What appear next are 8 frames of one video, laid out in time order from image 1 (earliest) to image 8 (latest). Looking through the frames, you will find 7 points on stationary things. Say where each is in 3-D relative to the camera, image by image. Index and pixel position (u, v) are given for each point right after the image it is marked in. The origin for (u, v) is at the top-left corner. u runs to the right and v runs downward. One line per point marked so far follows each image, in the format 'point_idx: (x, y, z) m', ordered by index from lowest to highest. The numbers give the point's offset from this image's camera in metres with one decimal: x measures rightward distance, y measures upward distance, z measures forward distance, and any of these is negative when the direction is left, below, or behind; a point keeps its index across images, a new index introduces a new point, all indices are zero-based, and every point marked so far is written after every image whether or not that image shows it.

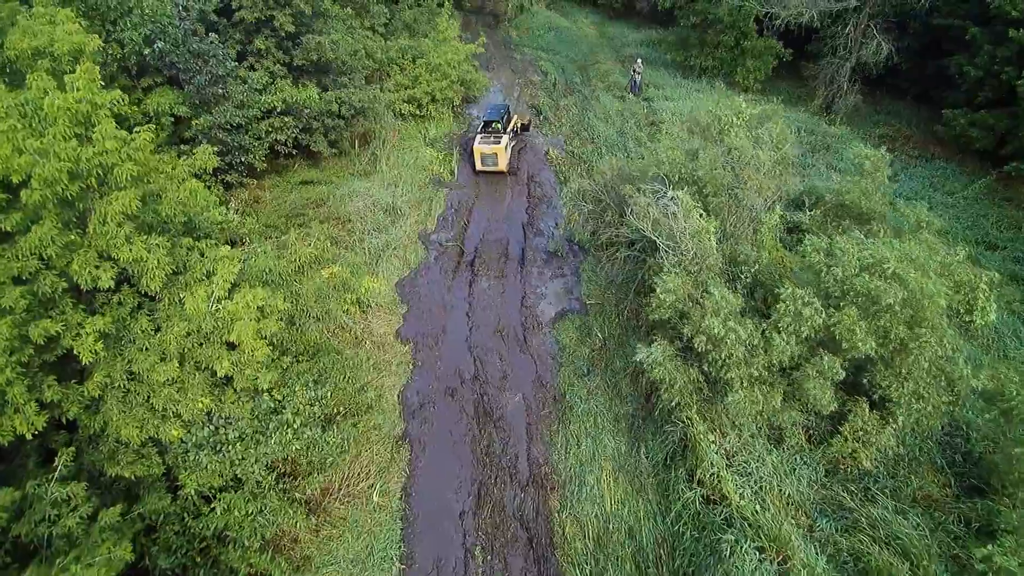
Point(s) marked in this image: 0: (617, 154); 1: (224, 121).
0: (+4.0, +5.2, +18.0) m
1: (-7.7, +4.2, +12.4) m
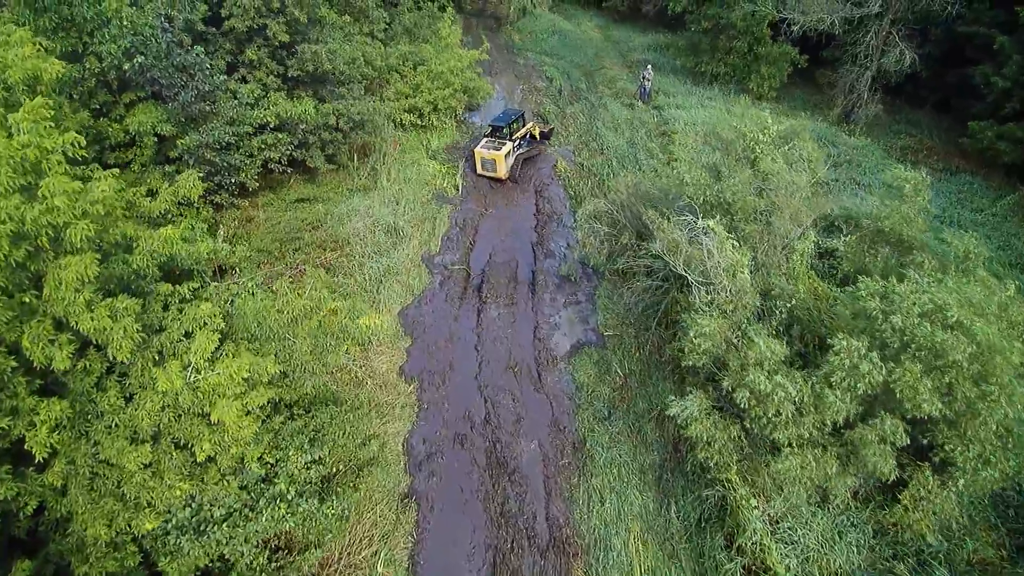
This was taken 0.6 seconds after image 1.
0: (+4.2, +4.5, +17.2) m
1: (-7.4, +3.4, +11.5) m
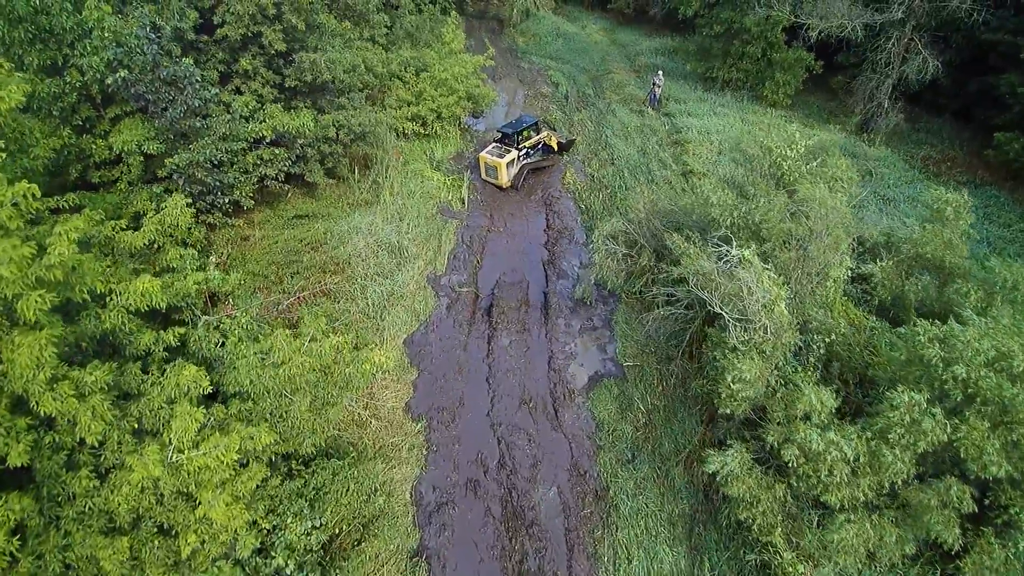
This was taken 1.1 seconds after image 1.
0: (+4.5, +3.8, +16.4) m
1: (-7.1, +2.8, +10.7) m
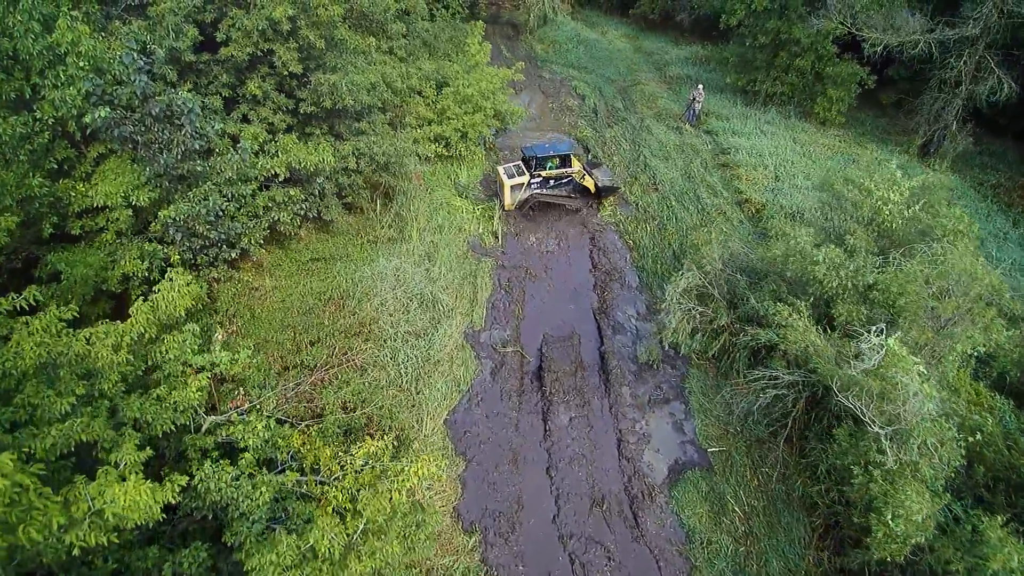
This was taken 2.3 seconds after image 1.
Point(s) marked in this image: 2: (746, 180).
0: (+5.6, +2.5, +14.8) m
1: (-5.8, +1.4, +8.9) m
2: (+7.8, +3.6, +15.5) m
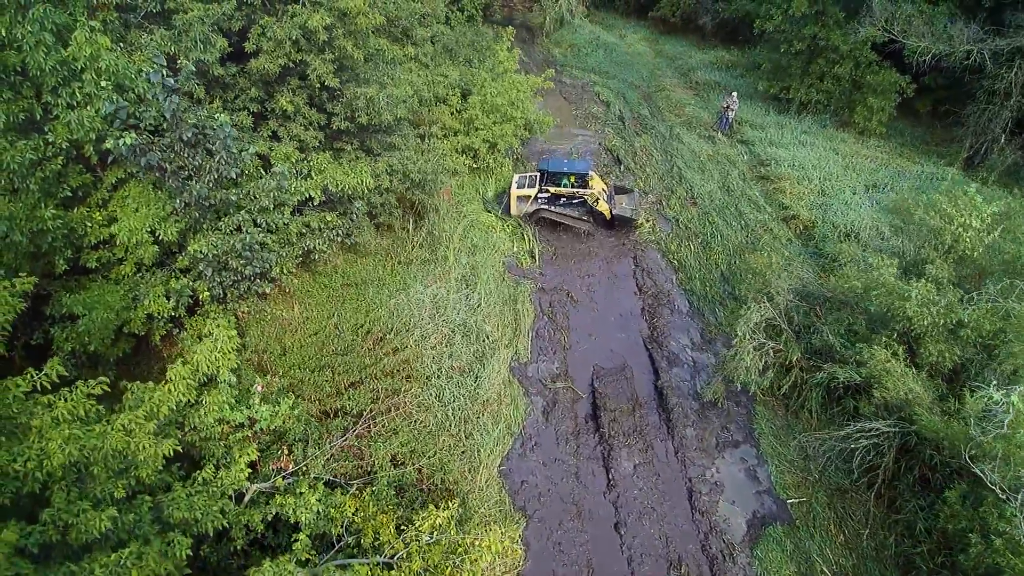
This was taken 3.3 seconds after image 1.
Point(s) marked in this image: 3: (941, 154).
0: (+6.7, +1.8, +14.0) m
1: (-4.7, +0.7, +8.0) m
2: (+8.8, +2.9, +14.8) m
3: (+15.6, +4.8, +17.0) m
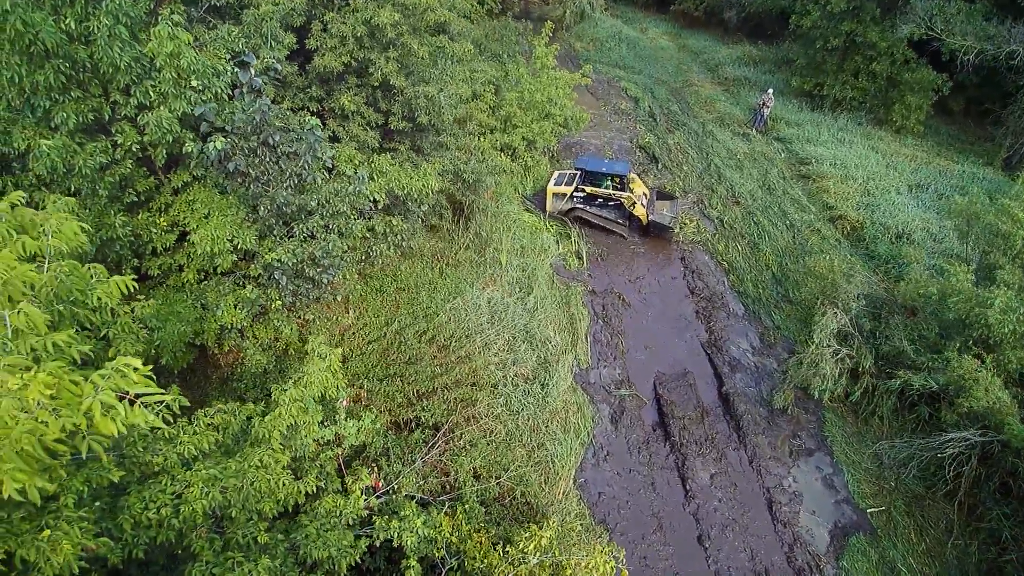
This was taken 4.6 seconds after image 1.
0: (+8.0, +1.8, +13.8) m
1: (-3.4, +0.6, +7.7) m
2: (+10.1, +2.9, +14.6) m
3: (+16.8, +4.9, +16.9) m
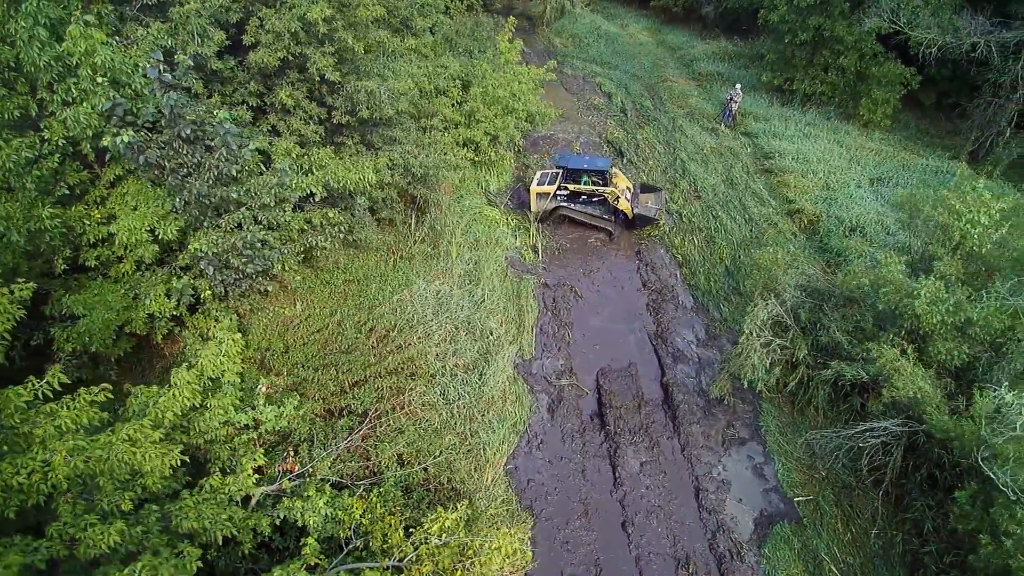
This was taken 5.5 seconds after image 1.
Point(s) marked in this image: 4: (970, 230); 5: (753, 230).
0: (+6.8, +2.0, +13.9) m
1: (-4.6, +0.7, +7.9) m
2: (+8.9, +3.1, +14.7) m
3: (+15.6, +5.1, +16.9) m
4: (+9.2, +1.2, +9.4) m
5: (+7.0, +1.7, +13.6) m
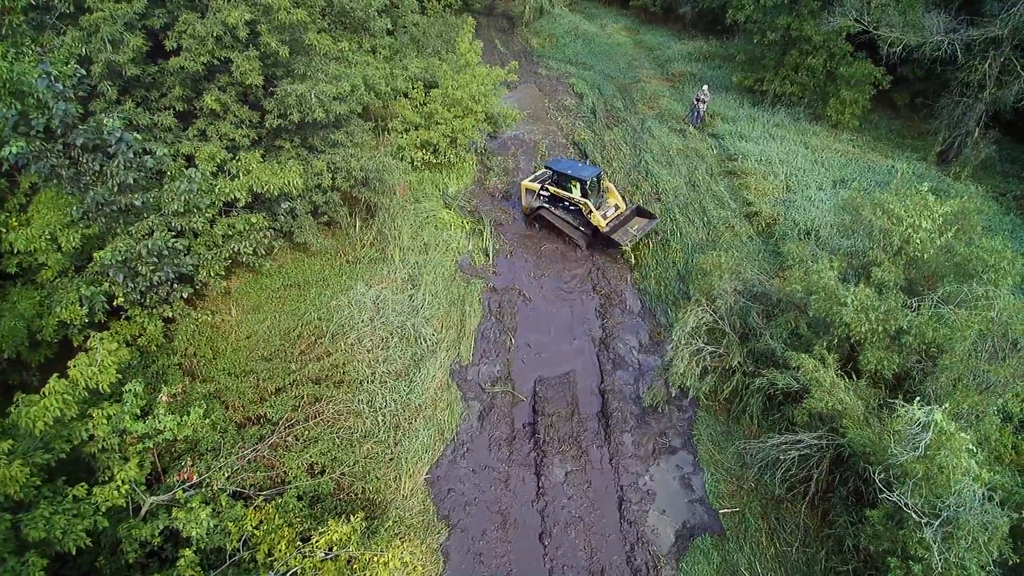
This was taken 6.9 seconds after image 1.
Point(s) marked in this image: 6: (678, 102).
0: (+5.4, +1.9, +13.7) m
1: (-6.0, +0.6, +7.8) m
2: (+7.6, +3.0, +14.5) m
3: (+14.3, +4.9, +16.6) m
4: (+7.8, +1.1, +9.2) m
5: (+5.7, +1.6, +13.4) m
6: (+6.9, +7.7, +19.5) m
